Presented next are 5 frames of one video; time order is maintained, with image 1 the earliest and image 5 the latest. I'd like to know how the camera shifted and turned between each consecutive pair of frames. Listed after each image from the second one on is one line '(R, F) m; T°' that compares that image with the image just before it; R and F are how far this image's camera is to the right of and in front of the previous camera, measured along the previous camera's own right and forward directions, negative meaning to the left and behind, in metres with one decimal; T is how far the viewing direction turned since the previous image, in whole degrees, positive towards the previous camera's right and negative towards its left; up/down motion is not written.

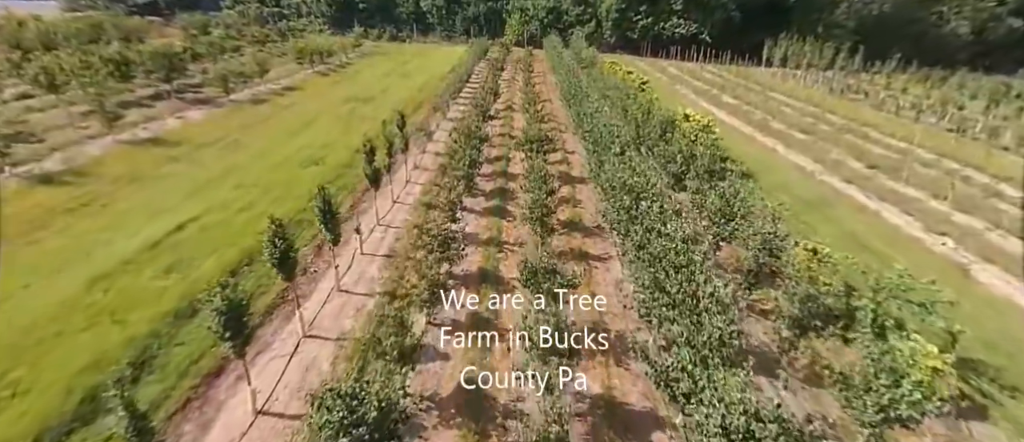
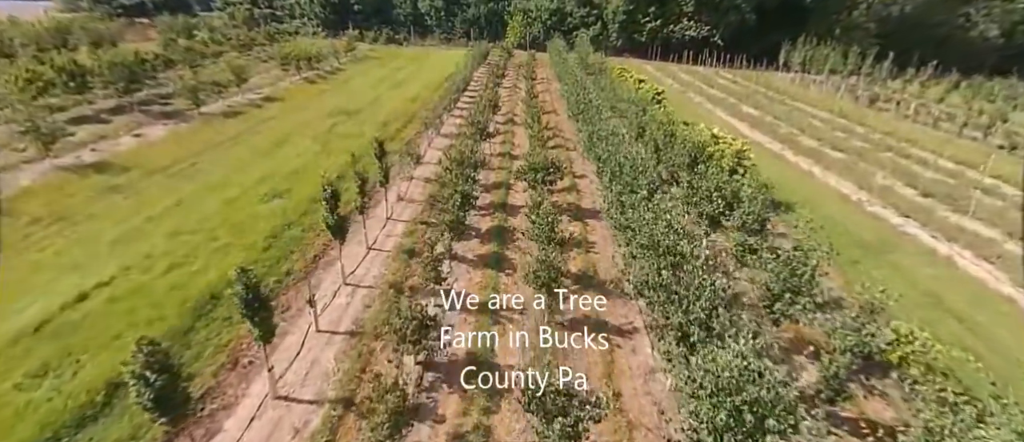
(+0.1, +3.2) m; 0°
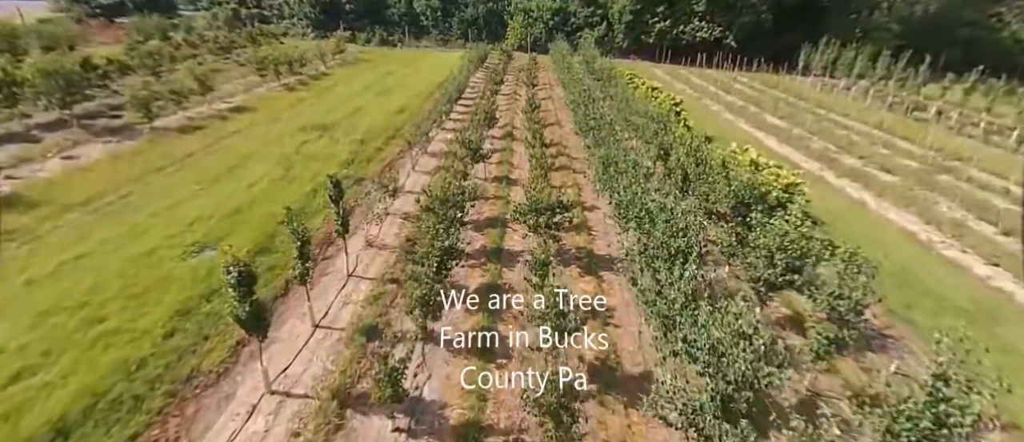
(+0.2, +3.7) m; 0°
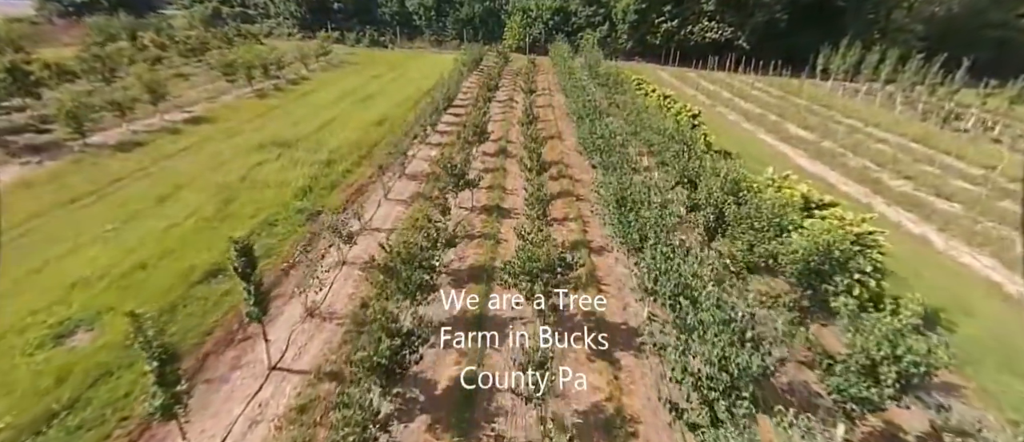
(+0.4, +3.6) m; 0°
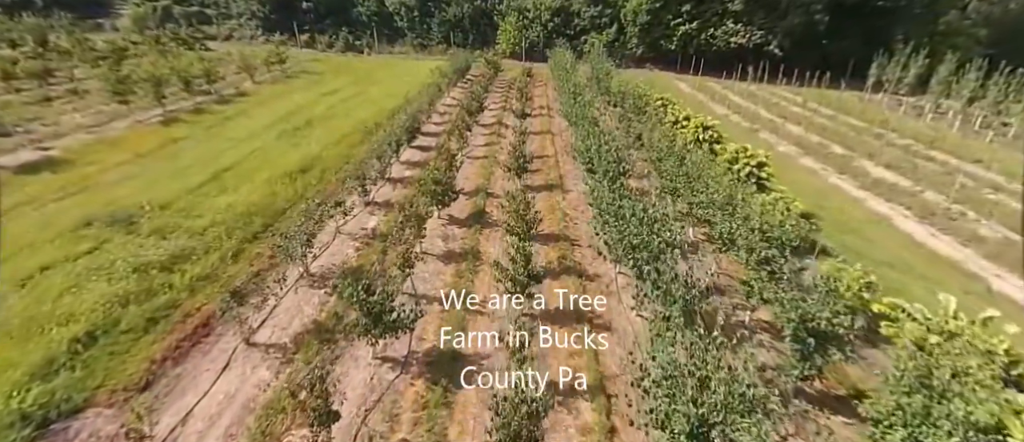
(+0.8, +8.0) m; 0°
